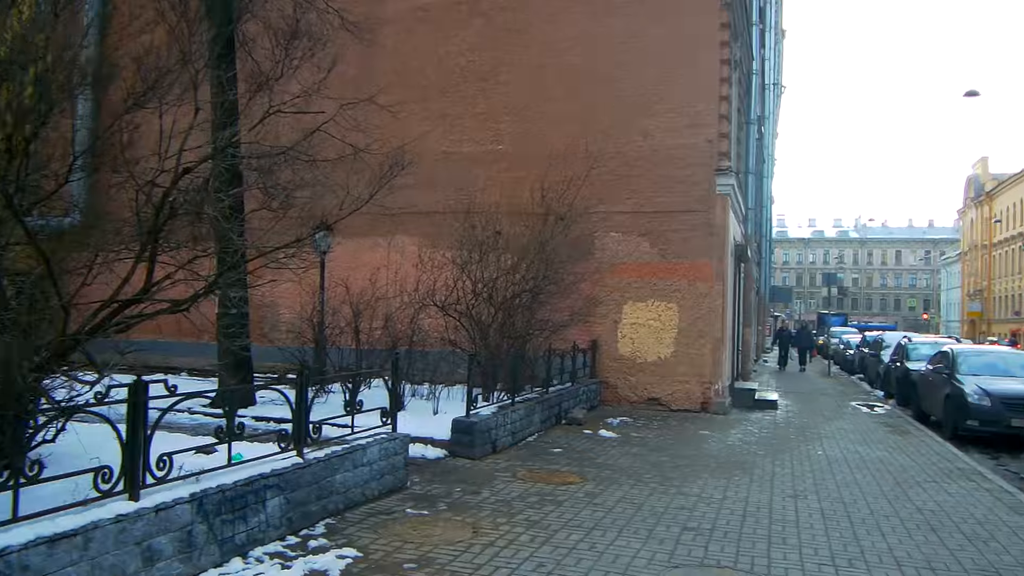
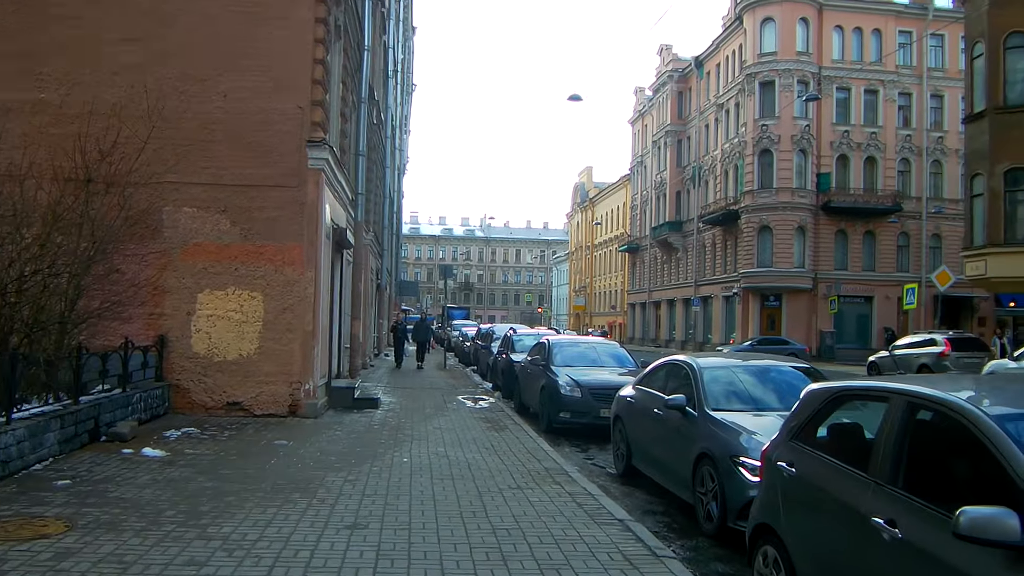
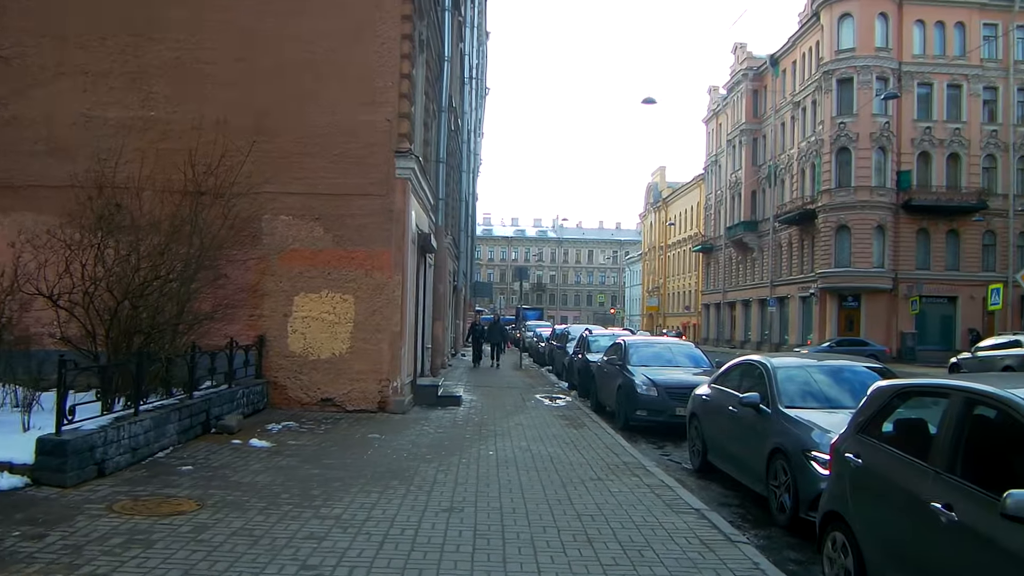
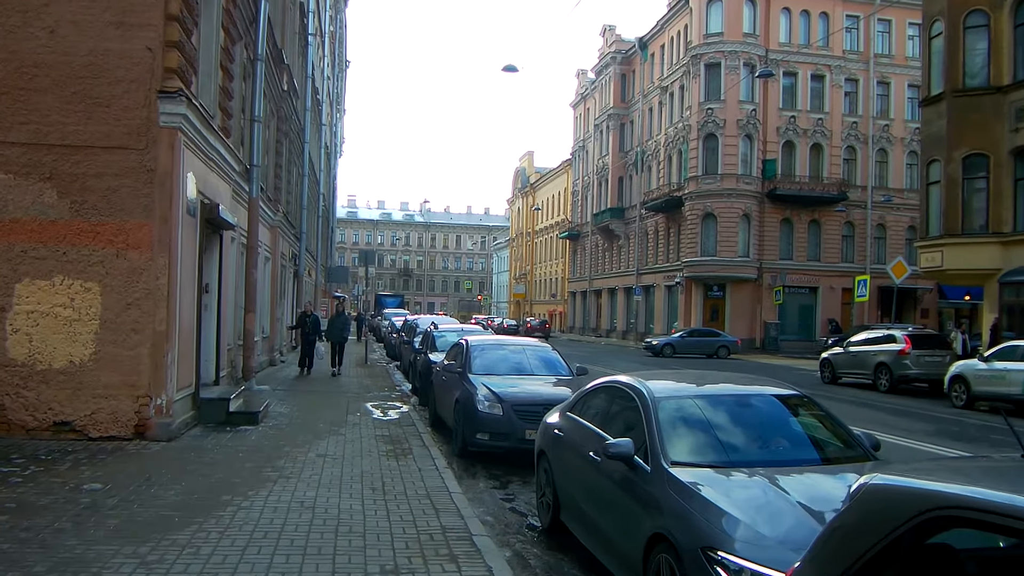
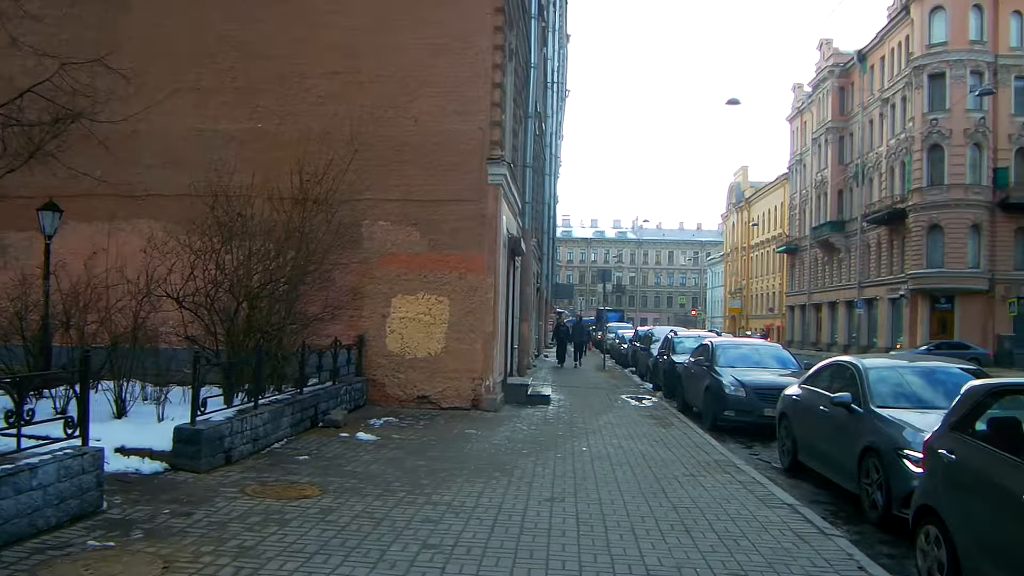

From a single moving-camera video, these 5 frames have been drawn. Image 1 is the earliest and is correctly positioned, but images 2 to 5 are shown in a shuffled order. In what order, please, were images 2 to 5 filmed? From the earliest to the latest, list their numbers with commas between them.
5, 3, 2, 4
